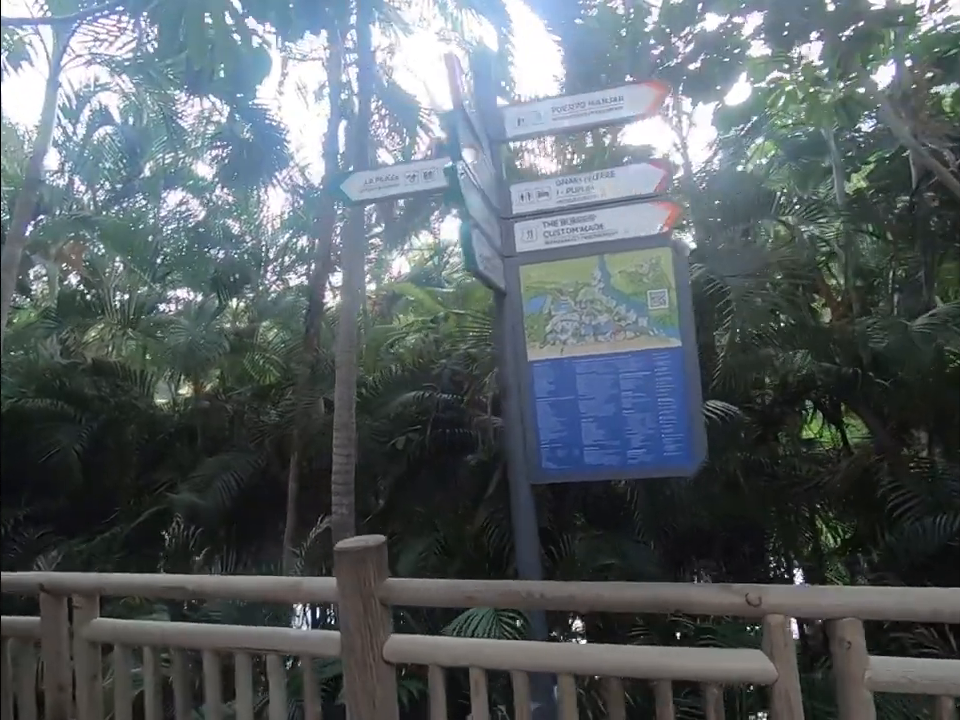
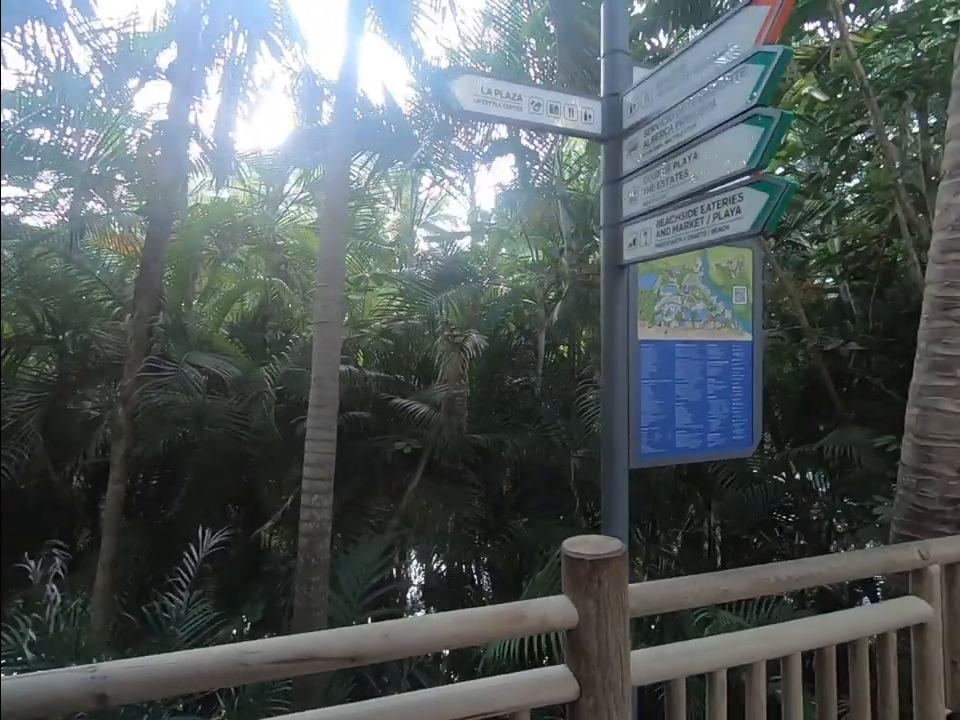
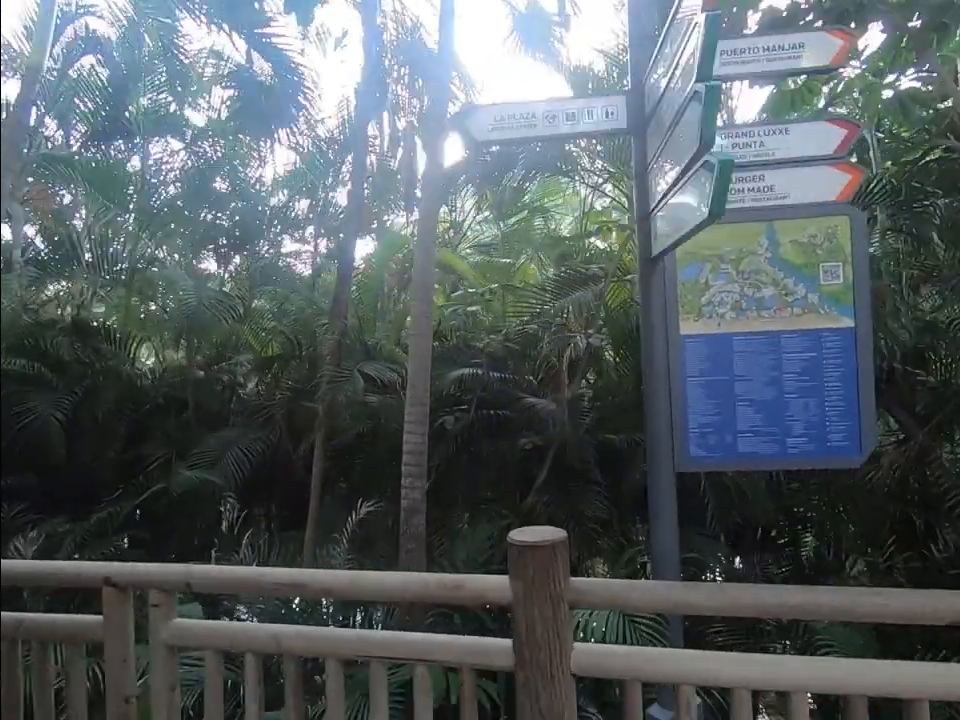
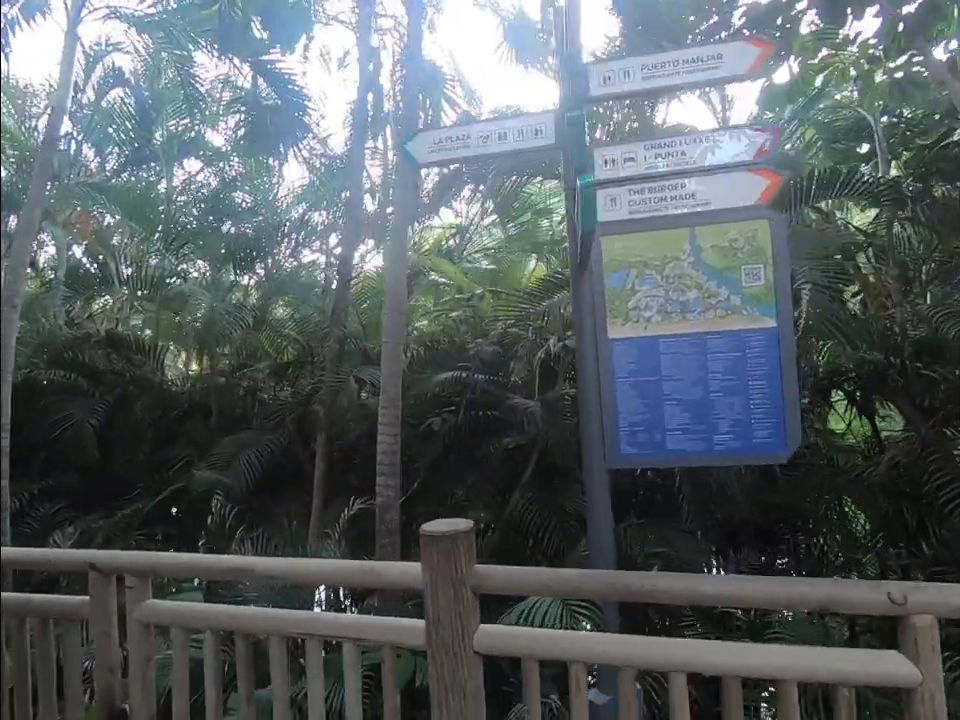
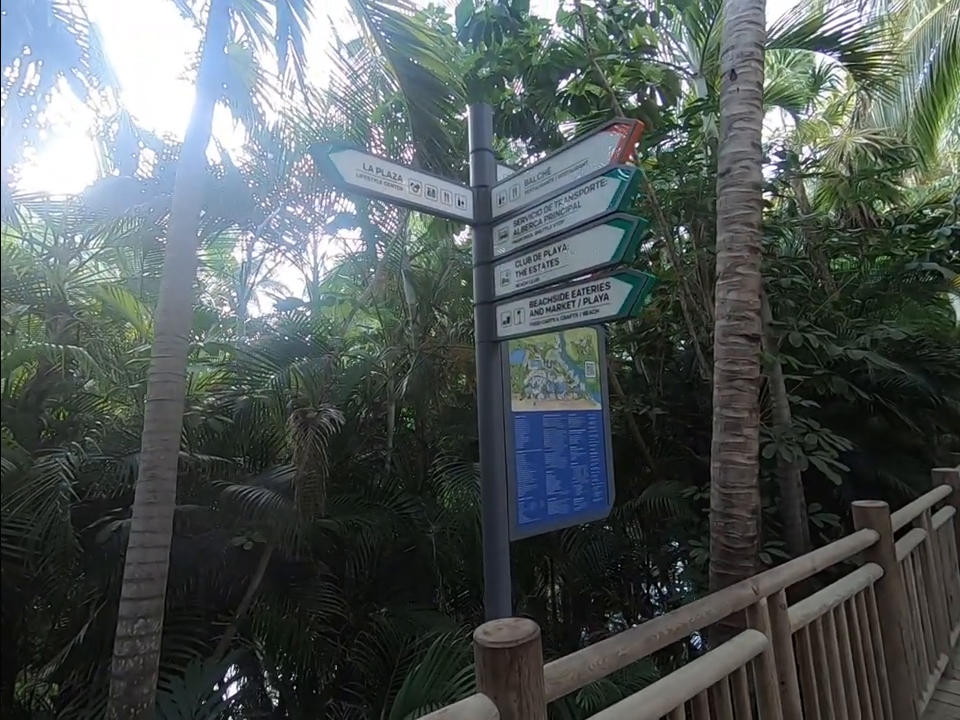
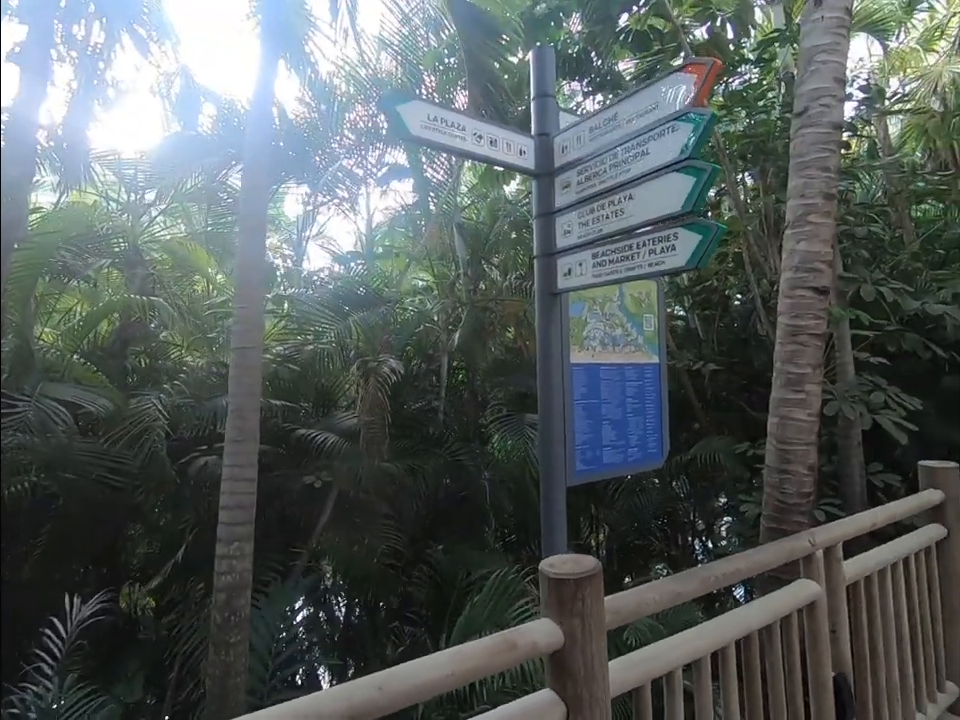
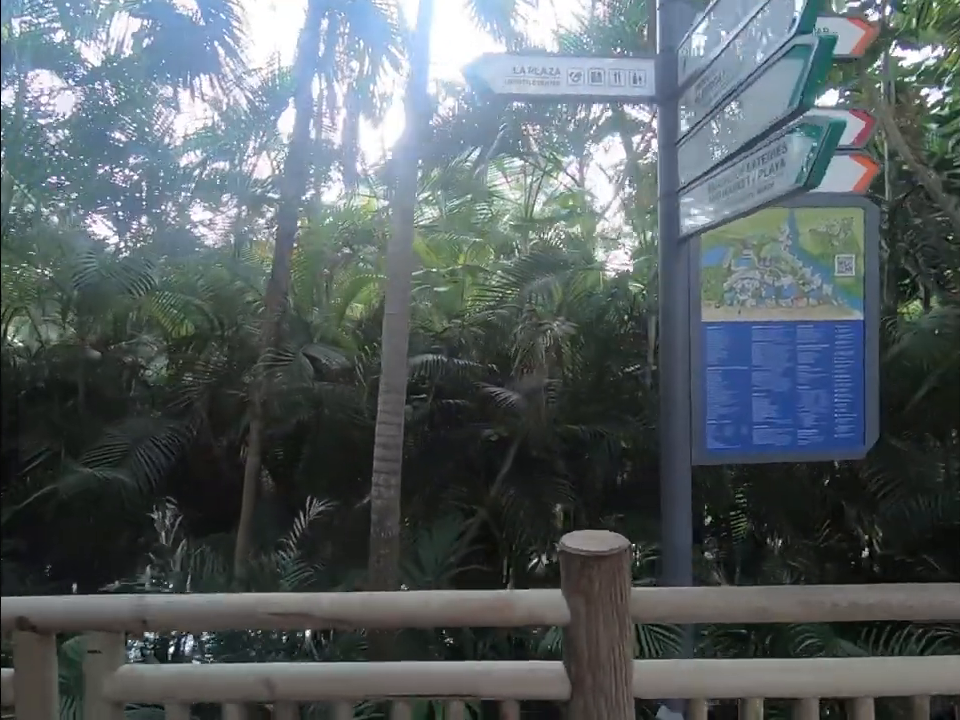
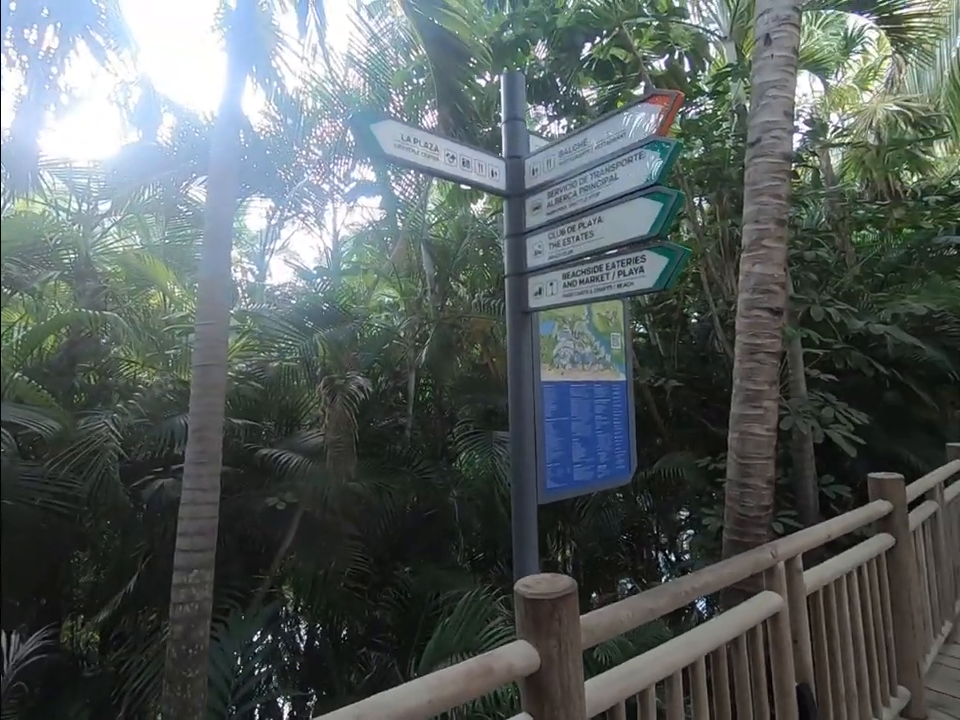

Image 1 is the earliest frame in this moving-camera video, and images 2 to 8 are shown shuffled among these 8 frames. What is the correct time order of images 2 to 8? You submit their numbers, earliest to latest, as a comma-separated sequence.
4, 3, 7, 2, 6, 8, 5
